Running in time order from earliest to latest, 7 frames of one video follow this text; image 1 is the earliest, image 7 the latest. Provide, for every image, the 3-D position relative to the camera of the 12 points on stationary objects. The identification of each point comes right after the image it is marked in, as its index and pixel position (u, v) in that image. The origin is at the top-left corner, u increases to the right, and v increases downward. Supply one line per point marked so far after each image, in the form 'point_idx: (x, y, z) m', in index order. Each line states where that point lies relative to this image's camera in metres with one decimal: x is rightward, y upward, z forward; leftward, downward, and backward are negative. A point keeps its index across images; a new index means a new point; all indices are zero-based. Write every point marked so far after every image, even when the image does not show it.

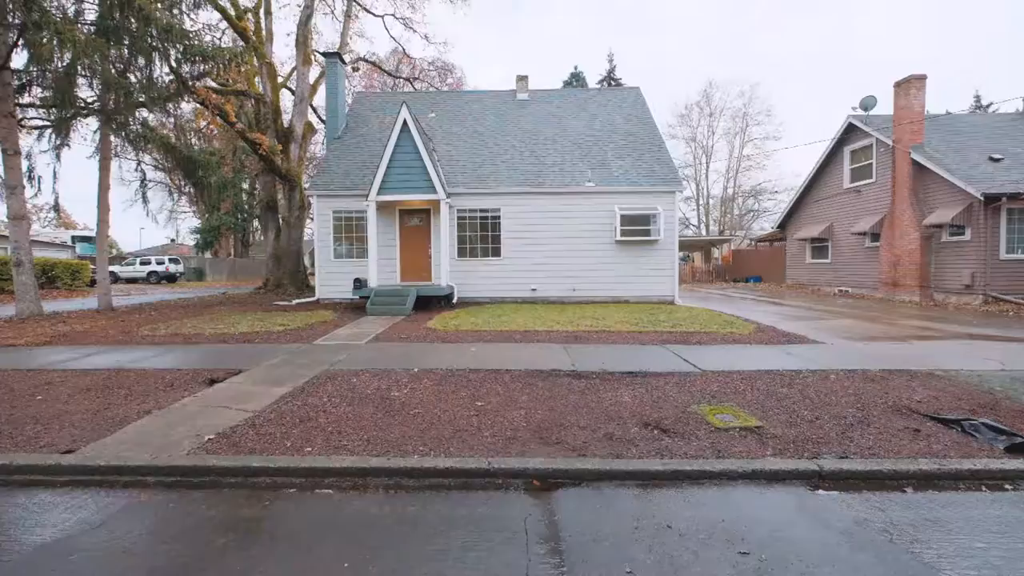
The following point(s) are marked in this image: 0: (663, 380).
0: (+1.3, -0.8, +5.1) m
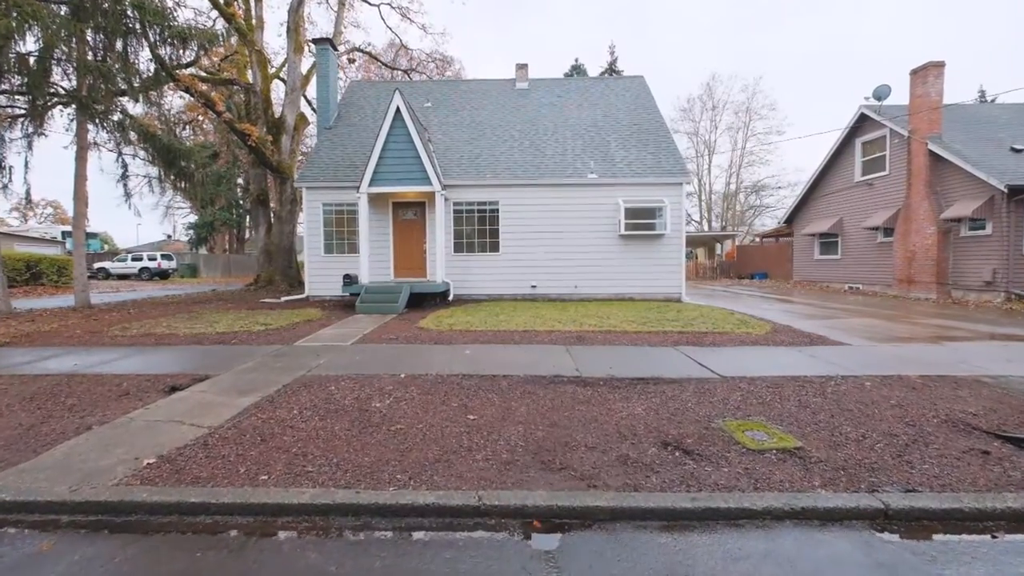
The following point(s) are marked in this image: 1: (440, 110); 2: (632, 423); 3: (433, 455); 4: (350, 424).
0: (+1.3, -0.8, +4.6) m
1: (-1.6, +4.0, +13.5) m
2: (+0.7, -0.8, +3.7) m
3: (-0.4, -0.9, +3.2) m
4: (-1.0, -0.8, +3.7) m
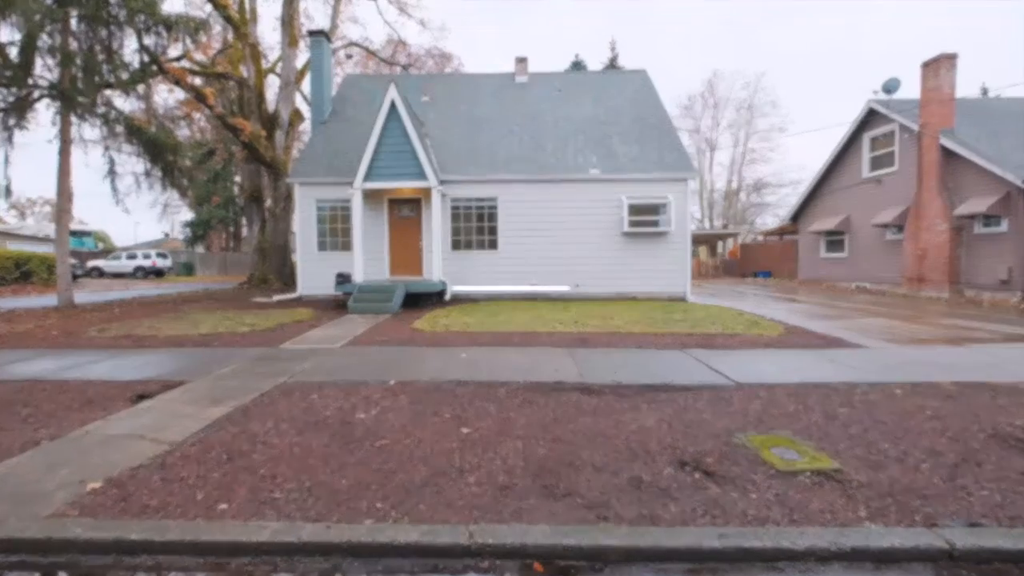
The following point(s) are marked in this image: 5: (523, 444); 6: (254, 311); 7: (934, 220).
0: (+1.3, -0.8, +4.2) m
1: (-1.6, +4.0, +13.1) m
2: (+0.7, -0.8, +3.3) m
3: (-0.4, -0.9, +2.8) m
4: (-1.0, -0.8, +3.3) m
5: (+0.1, -0.8, +3.3) m
6: (-3.9, -0.3, +9.0) m
7: (+8.6, +1.4, +12.2) m
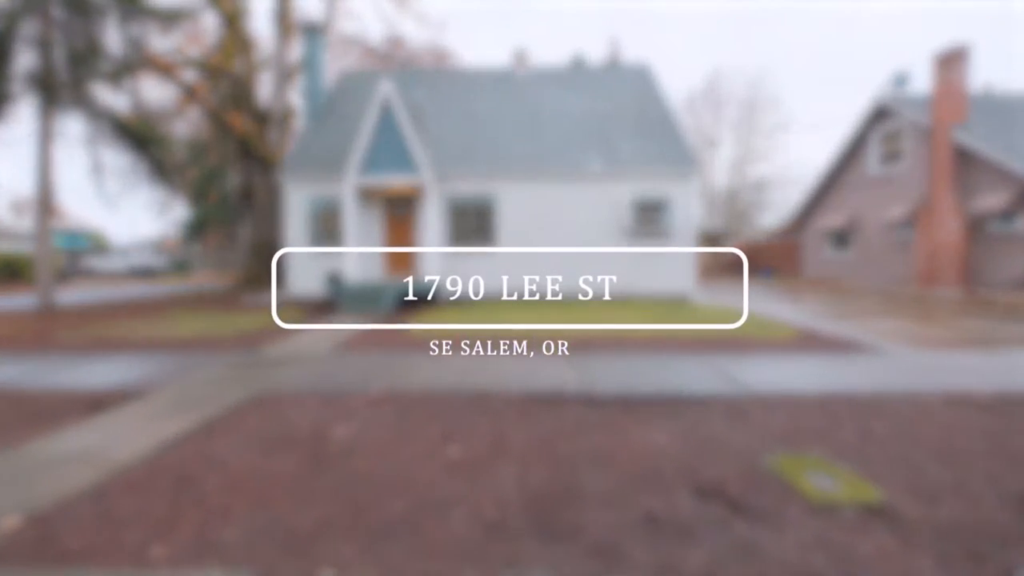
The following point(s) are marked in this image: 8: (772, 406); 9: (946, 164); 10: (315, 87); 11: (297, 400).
0: (+1.2, -0.8, +3.8) m
1: (-1.7, +4.0, +12.7) m
2: (+0.7, -0.8, +2.9) m
3: (-0.5, -0.9, +2.4) m
4: (-1.0, -0.8, +2.9) m
5: (0.0, -0.9, +2.9) m
6: (-3.9, -0.3, +8.6) m
7: (+8.6, +1.4, +11.8) m
8: (+1.7, -0.8, +3.9) m
9: (+8.7, +2.5, +11.9) m
10: (-4.4, +4.5, +13.2) m
11: (-1.5, -0.8, +4.1) m
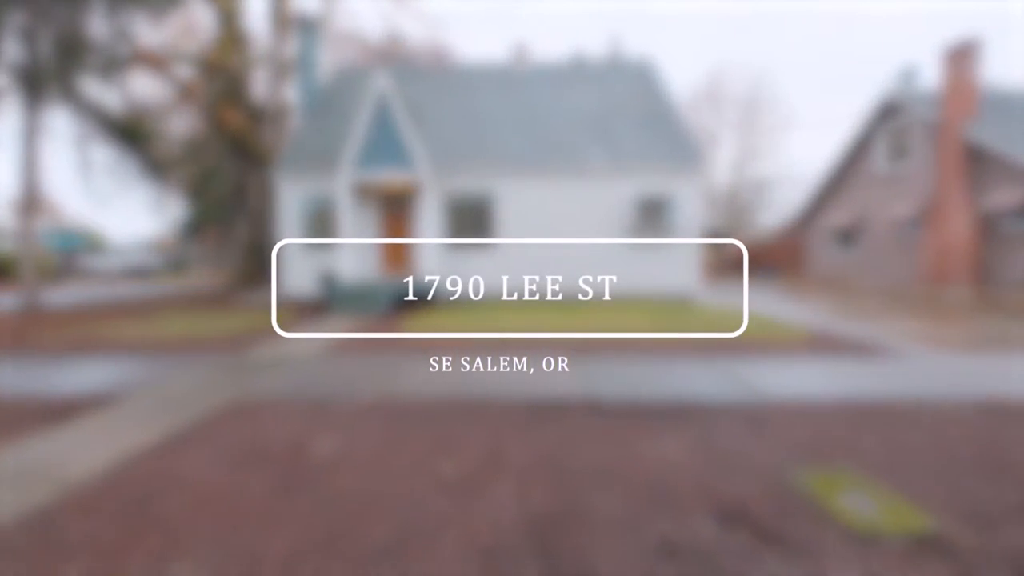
0: (+1.2, -0.8, +3.5) m
1: (-1.7, +4.1, +12.4) m
2: (+0.7, -0.8, +2.7) m
3: (-0.5, -0.9, +2.1) m
4: (-1.0, -0.8, +2.6) m
5: (0.0, -0.8, +2.6) m
6: (-3.9, -0.3, +8.3) m
7: (+8.6, +1.4, +11.5) m
8: (+1.7, -0.8, +3.6) m
9: (+8.6, +2.5, +11.6) m
10: (-4.4, +4.5, +12.9) m
11: (-1.5, -0.8, +3.8) m
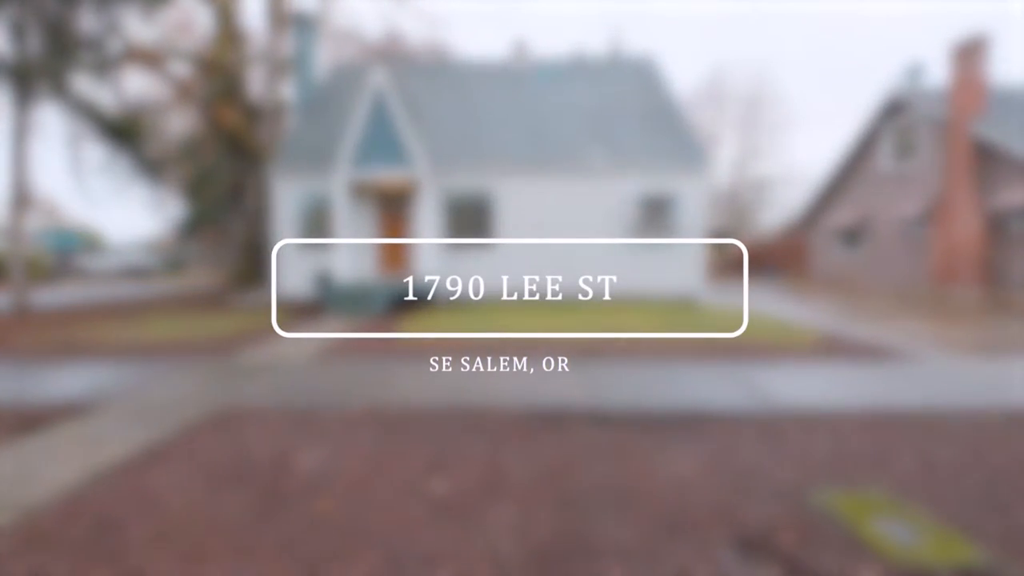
0: (+1.2, -0.8, +3.3) m
1: (-1.7, +4.0, +12.2) m
2: (+0.7, -0.8, +2.4) m
3: (-0.5, -0.9, +1.9) m
4: (-1.0, -0.9, +2.4) m
5: (0.0, -0.9, +2.4) m
6: (-3.9, -0.4, +8.1) m
7: (+8.6, +1.4, +11.3) m
8: (+1.7, -0.8, +3.4) m
9: (+8.6, +2.5, +11.4) m
10: (-4.4, +4.5, +12.7) m
11: (-1.5, -0.8, +3.5) m
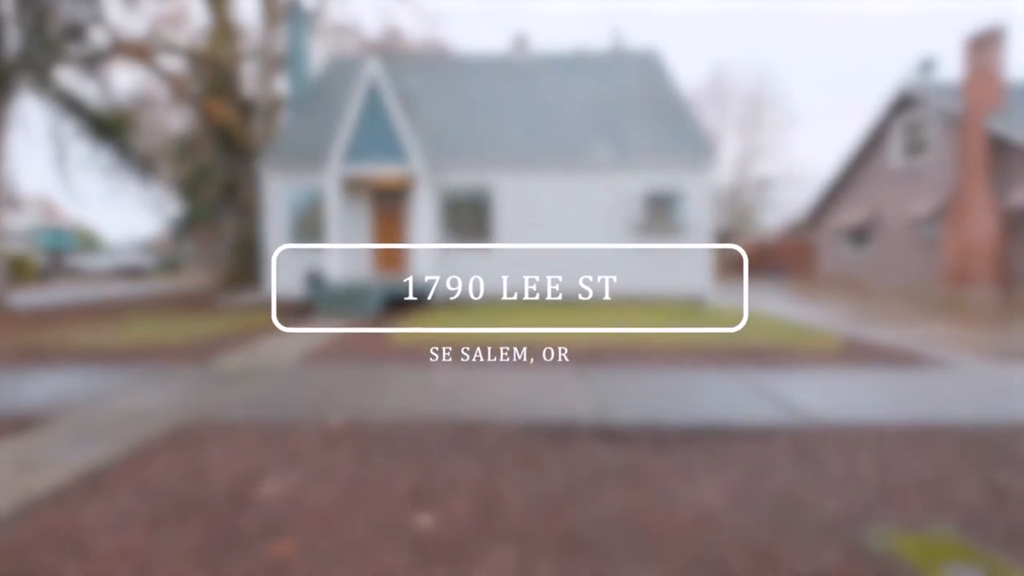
0: (+1.2, -0.8, +2.9) m
1: (-1.7, +4.0, +11.8) m
2: (+0.7, -0.8, +2.1) m
3: (-0.5, -0.9, +1.5) m
4: (-1.1, -0.9, +2.1) m
5: (0.0, -0.9, +2.0) m
6: (-3.9, -0.4, +7.7) m
7: (+8.6, +1.4, +10.9) m
8: (+1.7, -0.8, +3.0) m
9: (+8.6, +2.5, +11.0) m
10: (-4.4, +4.5, +12.3) m
11: (-1.5, -0.8, +3.2) m
